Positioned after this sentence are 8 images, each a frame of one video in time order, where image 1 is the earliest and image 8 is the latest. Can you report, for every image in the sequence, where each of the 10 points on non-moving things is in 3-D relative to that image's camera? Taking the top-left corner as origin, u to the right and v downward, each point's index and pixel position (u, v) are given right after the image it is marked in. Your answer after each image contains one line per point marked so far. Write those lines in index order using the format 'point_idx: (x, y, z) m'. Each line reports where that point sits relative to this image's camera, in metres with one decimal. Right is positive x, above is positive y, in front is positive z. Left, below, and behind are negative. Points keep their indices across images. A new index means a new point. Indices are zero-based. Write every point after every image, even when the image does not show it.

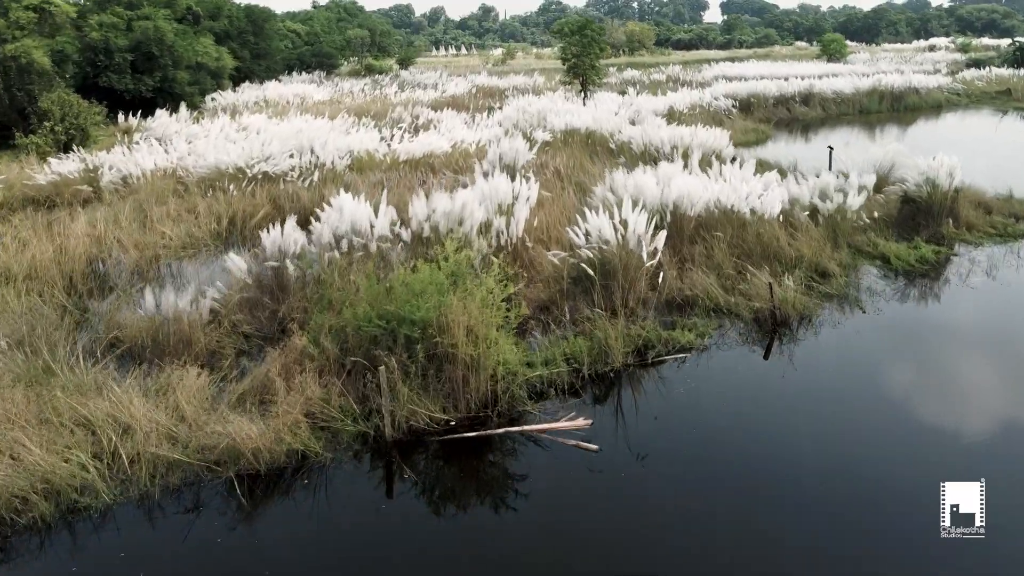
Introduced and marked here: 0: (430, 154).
0: (-0.8, +1.3, +7.5) m
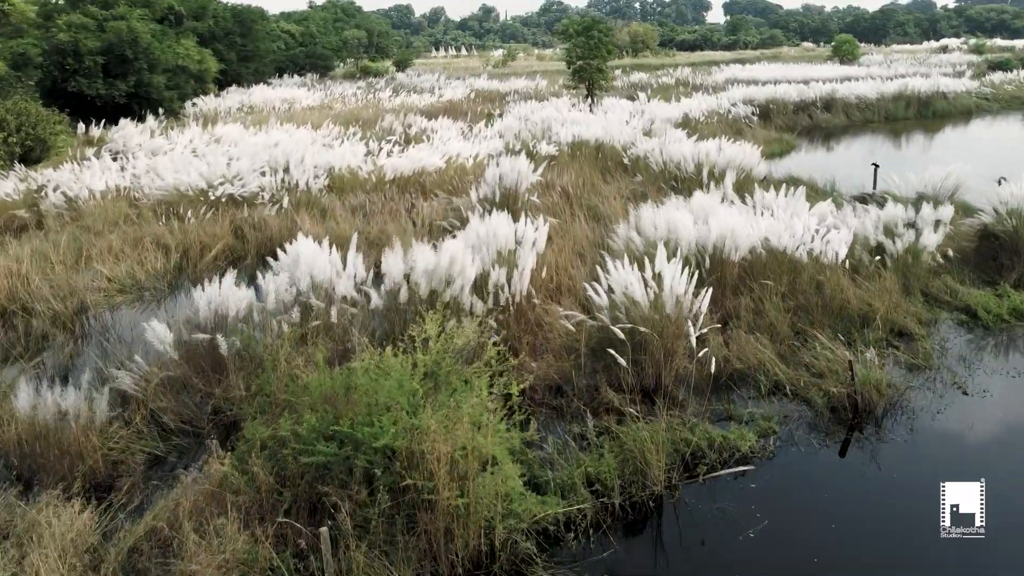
0: (-0.8, +1.0, +6.6) m
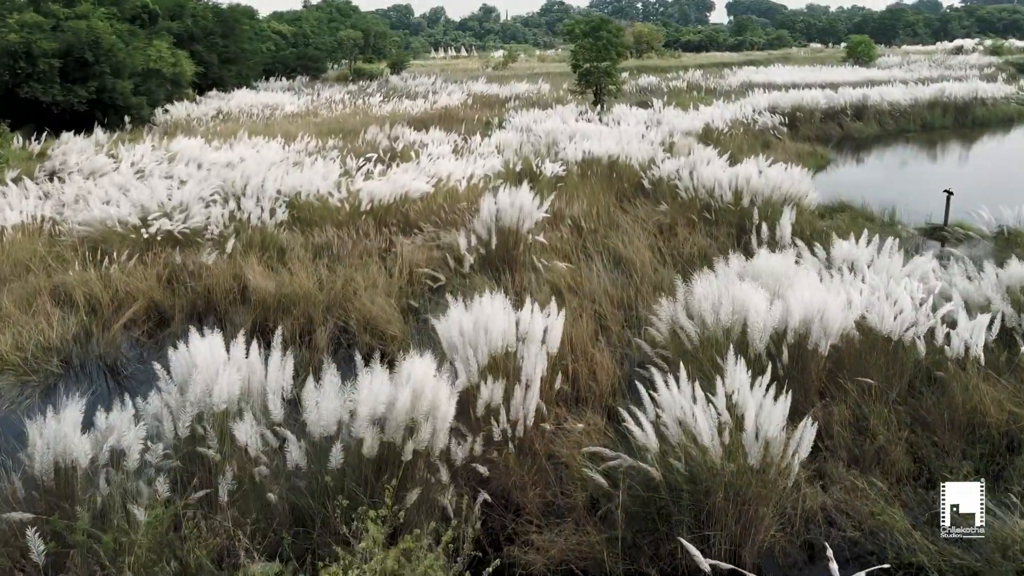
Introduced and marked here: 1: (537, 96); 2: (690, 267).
0: (-0.8, +0.7, +5.6) m
1: (+0.5, +3.6, +14.0) m
2: (+1.1, +0.1, +4.4) m
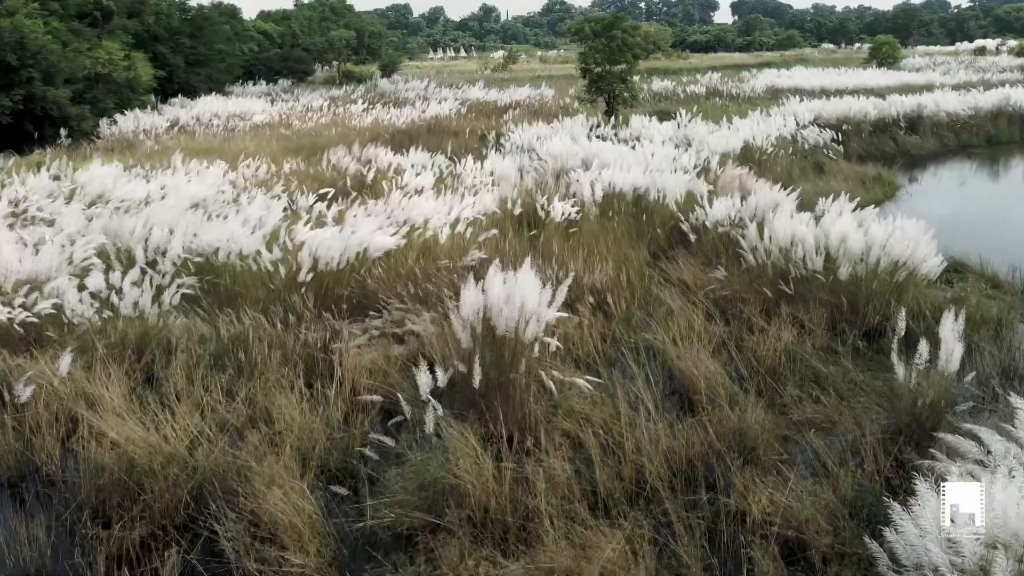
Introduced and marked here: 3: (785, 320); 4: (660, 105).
0: (-0.8, +0.2, +4.1) m
1: (+0.5, +3.1, +12.4) m
2: (+1.1, -0.4, +2.9) m
3: (+1.2, -0.1, +3.4) m
4: (+2.3, +2.8, +11.5) m
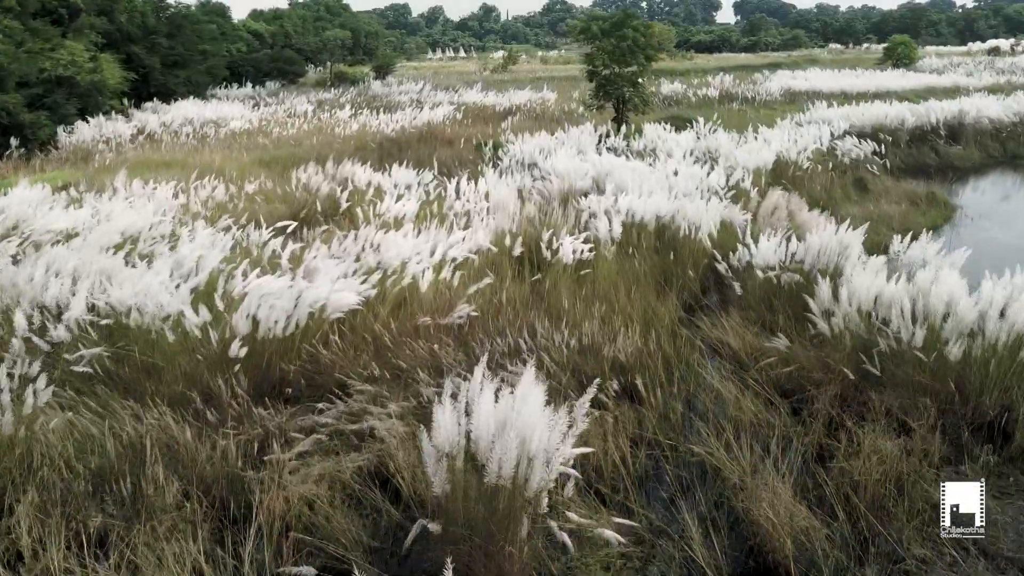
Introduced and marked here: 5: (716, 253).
0: (-0.8, -0.1, +3.2) m
1: (+0.5, +2.8, +11.5) m
2: (+1.0, -0.7, +2.0) m
3: (+1.2, -0.4, +2.5) m
4: (+2.3, +2.5, +10.6) m
5: (+1.1, +0.2, +4.1) m
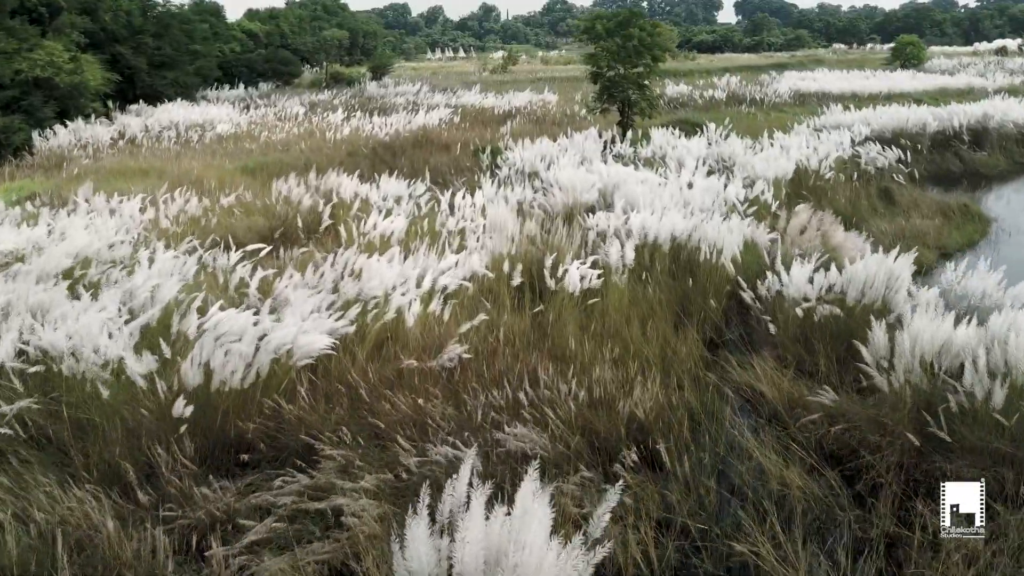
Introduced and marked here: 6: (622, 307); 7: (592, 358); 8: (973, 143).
0: (-0.8, -0.3, +2.7) m
1: (+0.5, +2.6, +11.1) m
2: (+1.0, -0.8, +1.6) m
3: (+1.2, -0.6, +2.1) m
4: (+2.3, +2.4, +10.2) m
5: (+1.1, 0.0, +3.6) m
6: (+0.5, -0.1, +3.4) m
7: (+0.3, -0.3, +2.9) m
8: (+5.1, +1.6, +8.2) m
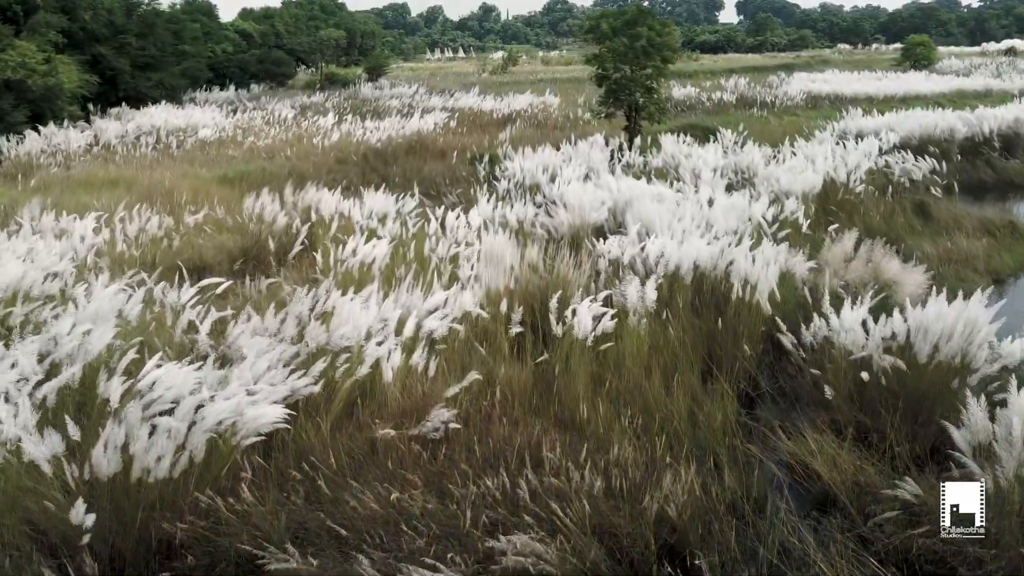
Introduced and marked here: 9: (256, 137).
0: (-0.8, -0.5, +2.2) m
1: (+0.4, +2.4, +10.6) m
2: (+1.0, -1.0, +1.0) m
3: (+1.2, -0.8, +1.5) m
4: (+2.3, +2.2, +9.6) m
5: (+1.1, -0.1, +3.1) m
6: (+0.5, -0.3, +2.8) m
7: (+0.3, -0.4, +2.4) m
8: (+5.1, +1.4, +7.7) m
9: (-3.1, +1.8, +9.1) m
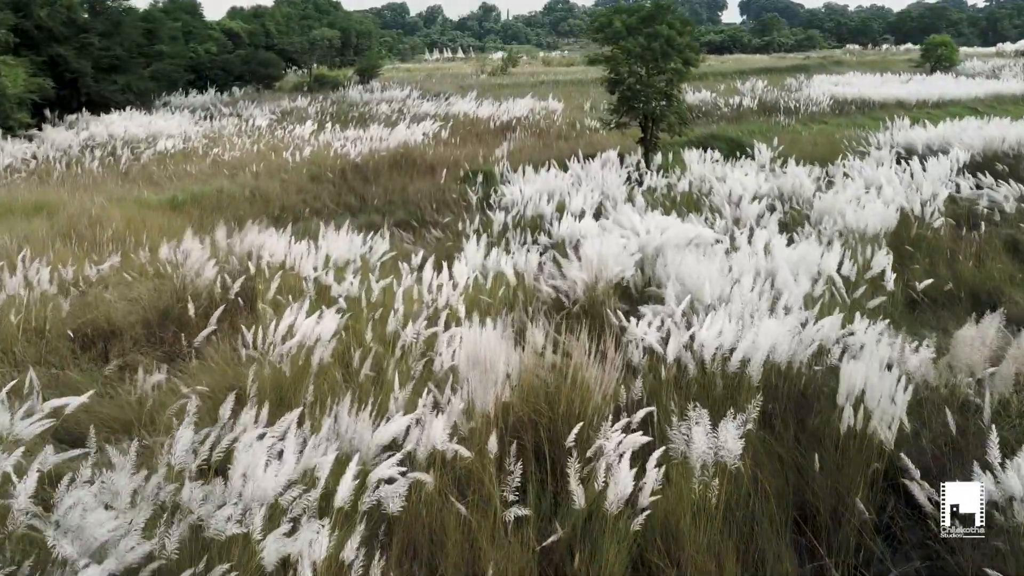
0: (-0.9, -0.8, +1.2) m
1: (+0.4, +2.1, +9.5) m
2: (+1.0, -1.3, 0.0) m
3: (+1.2, -1.1, +0.5) m
4: (+2.2, +1.9, +8.6) m
5: (+1.1, -0.5, +2.0) m
6: (+0.5, -0.6, +1.8) m
7: (+0.3, -0.8, +1.4) m
8: (+5.1, +1.1, +6.7) m
9: (-3.1, +1.5, +8.1) m
